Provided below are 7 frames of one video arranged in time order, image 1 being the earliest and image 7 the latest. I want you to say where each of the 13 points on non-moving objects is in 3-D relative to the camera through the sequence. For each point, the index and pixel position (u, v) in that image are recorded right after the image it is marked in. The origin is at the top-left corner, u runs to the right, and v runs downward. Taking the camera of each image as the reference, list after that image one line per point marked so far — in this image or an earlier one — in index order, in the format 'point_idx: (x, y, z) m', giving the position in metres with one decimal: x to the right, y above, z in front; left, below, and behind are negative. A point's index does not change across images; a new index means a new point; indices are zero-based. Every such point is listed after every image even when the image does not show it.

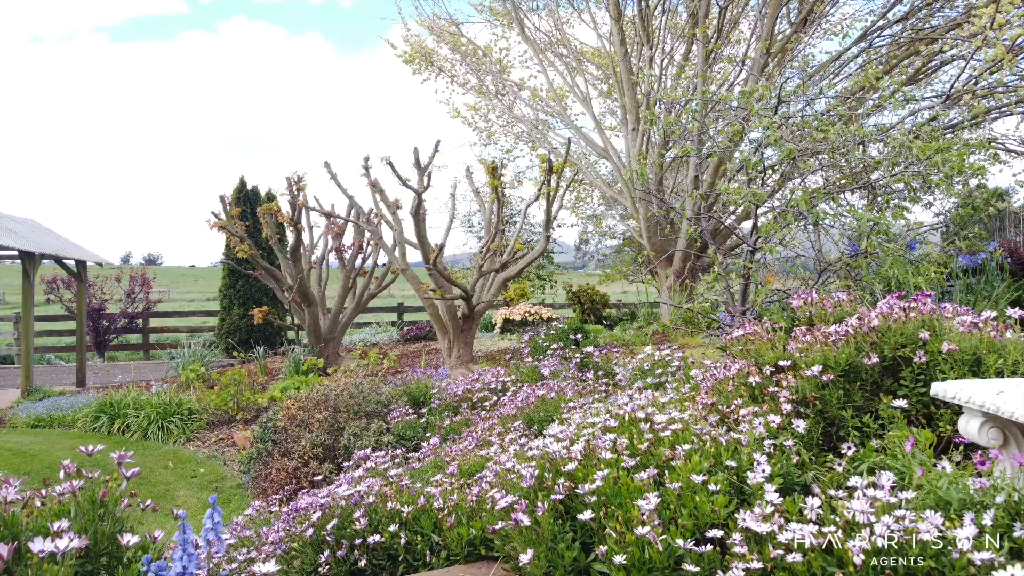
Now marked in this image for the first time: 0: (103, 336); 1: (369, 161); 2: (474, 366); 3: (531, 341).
0: (-8.6, -1.0, +17.1) m
1: (-1.5, +1.3, +8.2) m
2: (-0.4, -0.8, +8.0) m
3: (+0.2, -0.4, +6.6) m
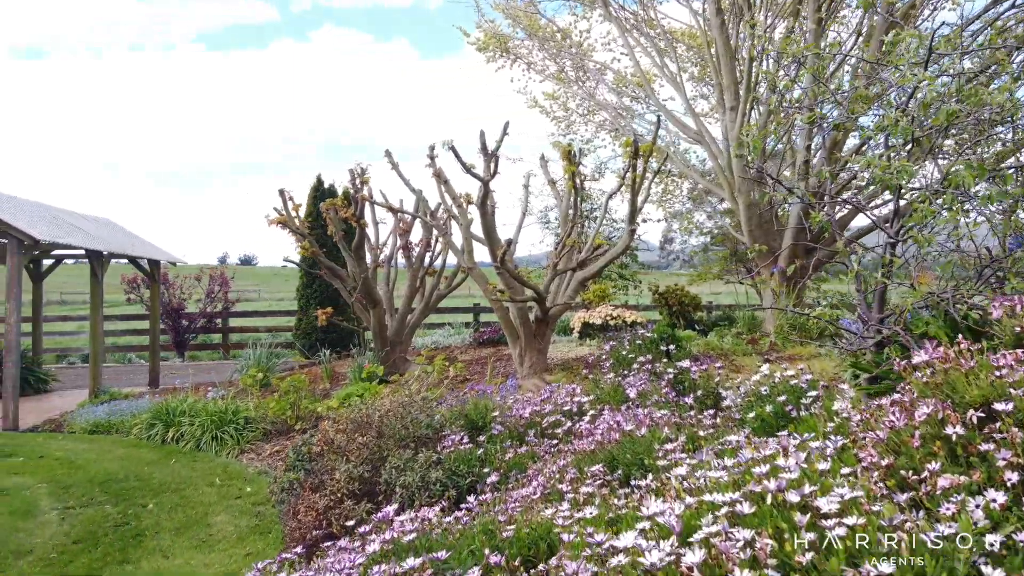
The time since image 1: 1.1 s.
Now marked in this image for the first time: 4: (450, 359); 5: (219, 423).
0: (-6.9, -1.0, +17.1) m
1: (-0.7, +1.3, +7.4) m
2: (+0.3, -0.8, +7.2) m
3: (+0.7, -0.5, +5.7) m
4: (-0.7, -0.9, +9.2) m
5: (-2.7, -1.3, +7.5) m
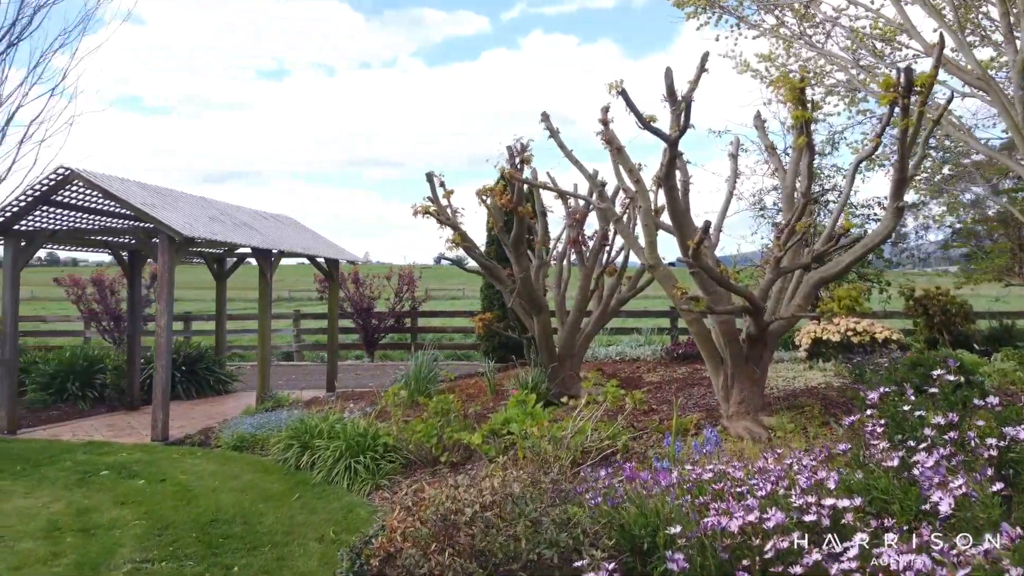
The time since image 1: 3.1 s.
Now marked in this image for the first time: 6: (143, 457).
0: (-2.9, -1.0, +16.6) m
1: (+0.7, +1.3, +5.7) m
2: (+1.6, -0.8, +5.2) m
3: (+1.7, -0.5, +3.7) m
4: (+1.2, -0.9, +7.4) m
5: (-1.2, -1.3, +6.3) m
6: (-3.3, -1.5, +7.2) m
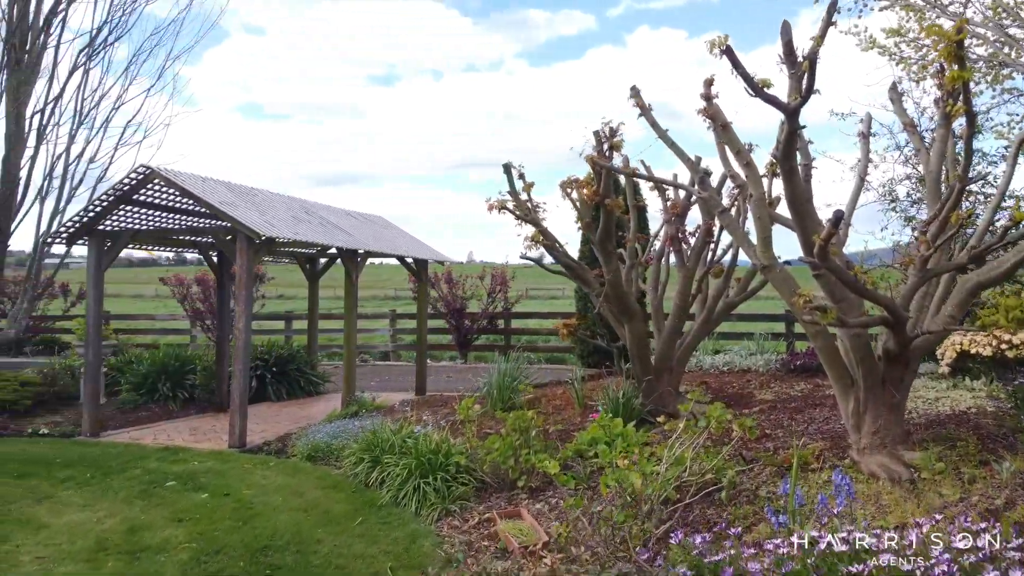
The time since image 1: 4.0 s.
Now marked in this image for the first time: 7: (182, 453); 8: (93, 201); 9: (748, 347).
0: (-0.9, -1.0, +16.1) m
1: (+1.2, +1.2, +4.9) m
2: (+2.1, -0.9, +4.2) m
3: (+1.9, -0.5, +2.7) m
4: (+1.9, -0.9, +6.5) m
5: (-0.6, -1.3, +5.7) m
6: (-2.6, -1.5, +6.9) m
7: (-3.1, -1.6, +7.5) m
8: (-4.1, +0.8, +7.9) m
9: (+3.0, -0.8, +10.3) m
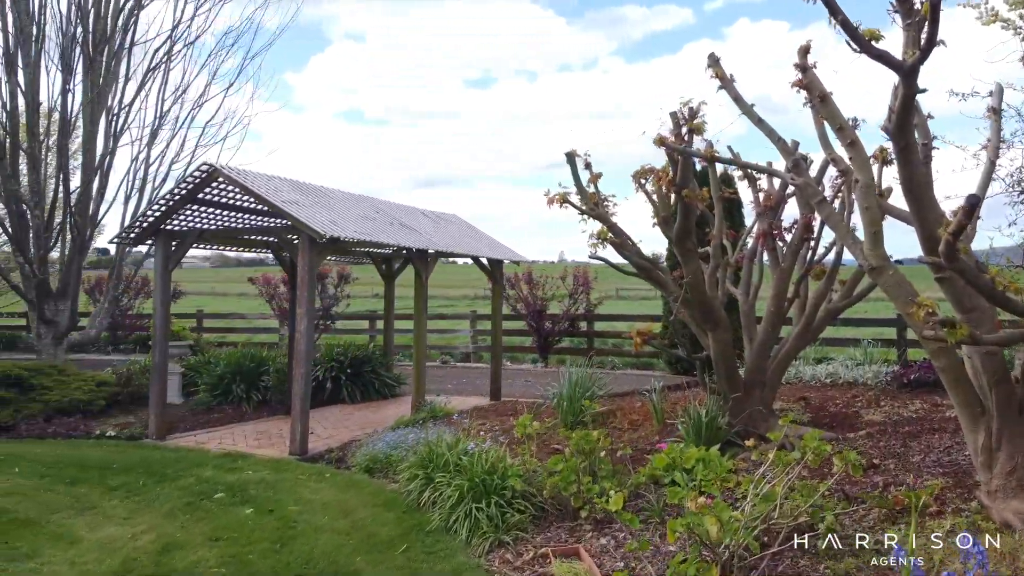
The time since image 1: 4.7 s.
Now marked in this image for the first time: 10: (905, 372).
0: (+0.7, -1.0, +15.6) m
1: (+1.5, +1.2, +4.1) m
2: (+2.3, -0.9, +3.4) m
3: (+2.0, -0.6, +1.9) m
4: (+2.4, -0.9, +5.7) m
5: (-0.2, -1.3, +5.2) m
6: (-2.0, -1.5, +6.6) m
7: (-2.5, -1.6, +7.3) m
8: (-3.4, +0.8, +7.8) m
9: (+4.0, -0.8, +9.3) m
10: (+3.7, -0.8, +7.6) m
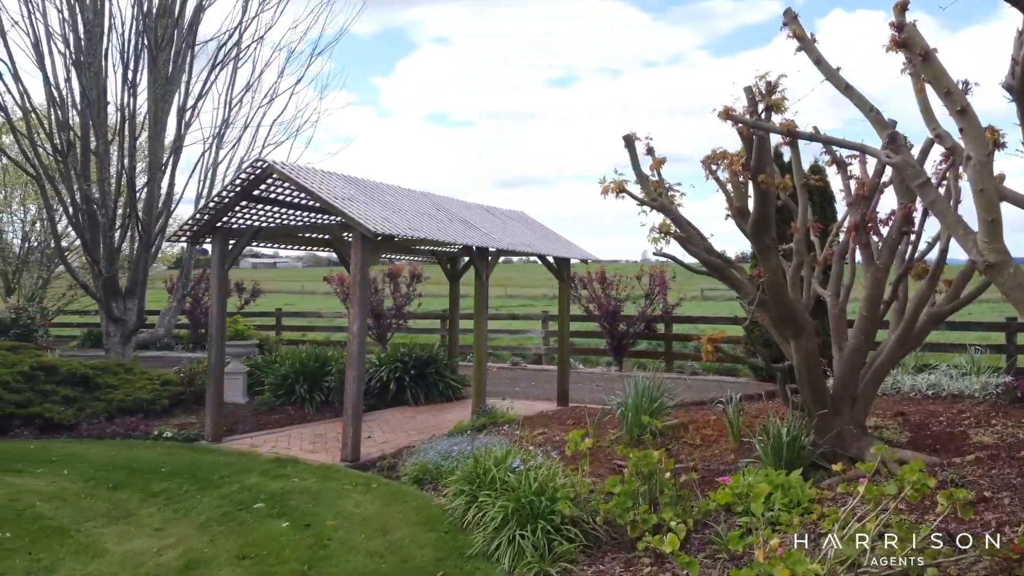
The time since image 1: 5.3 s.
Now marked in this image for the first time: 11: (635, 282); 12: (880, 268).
0: (+2.1, -1.0, +14.9) m
1: (+1.7, +1.2, +3.5) m
2: (+2.4, -0.9, +2.6) m
3: (+1.9, -0.6, +1.2) m
4: (+2.7, -0.9, +4.9) m
5: (+0.1, -1.3, +4.7) m
6: (-1.6, -1.5, +6.2) m
7: (-2.0, -1.6, +7.0) m
8: (-2.9, +0.8, +7.6) m
9: (+4.7, -0.8, +8.4) m
10: (+4.2, -0.8, +6.7) m
11: (+2.4, +0.1, +15.3) m
12: (+2.3, +0.1, +5.1) m
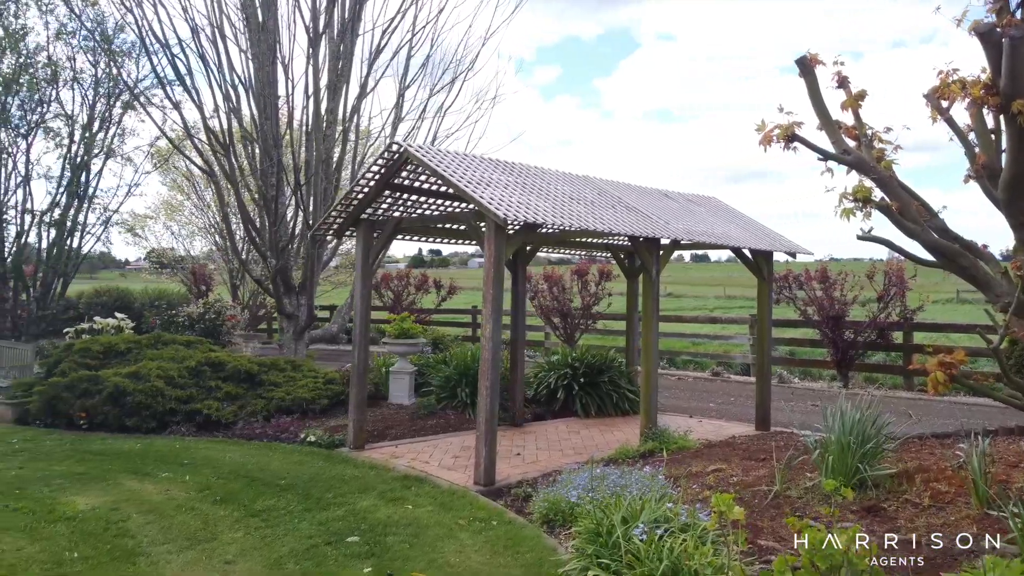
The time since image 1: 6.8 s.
0: (+5.3, -1.0, +12.7) m
1: (+1.9, +1.2, +1.7) m
2: (+2.3, -0.9, +0.8) m
3: (+1.4, -0.6, -0.5) m
4: (+3.2, -1.0, +2.9) m
5: (+0.6, -1.3, +3.4) m
6: (-0.6, -1.5, +5.3) m
7: (-0.7, -1.5, +6.2) m
8: (-1.4, +0.9, +7.0) m
9: (+6.0, -0.8, +5.7) m
10: (+5.1, -0.8, +4.1) m
11: (+5.7, +0.1, +13.0) m
12: (+2.9, +0.1, +3.1) m
